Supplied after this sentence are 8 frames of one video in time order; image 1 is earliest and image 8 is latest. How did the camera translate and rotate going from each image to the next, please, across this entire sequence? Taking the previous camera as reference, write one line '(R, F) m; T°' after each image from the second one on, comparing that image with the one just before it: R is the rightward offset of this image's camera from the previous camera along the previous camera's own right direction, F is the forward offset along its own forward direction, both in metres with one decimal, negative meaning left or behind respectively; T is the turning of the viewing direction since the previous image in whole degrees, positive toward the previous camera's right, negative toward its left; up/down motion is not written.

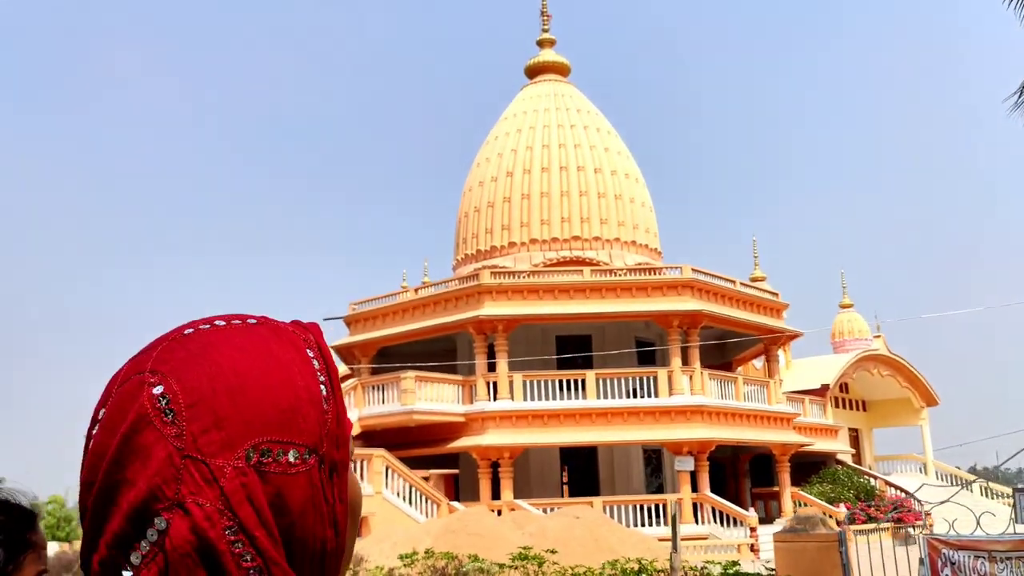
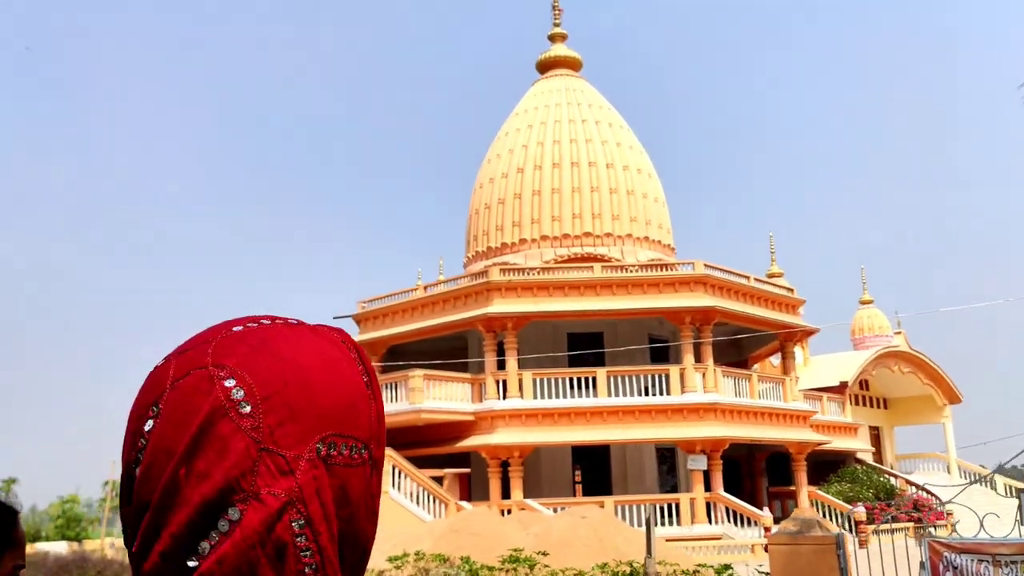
(+0.2, +0.2) m; -1°
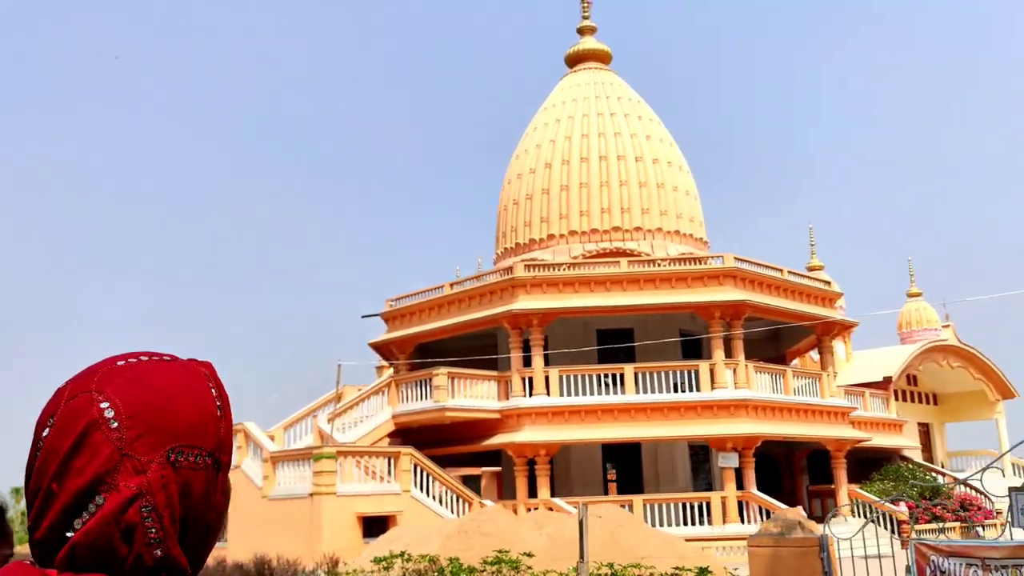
(+0.5, +0.2) m; -3°
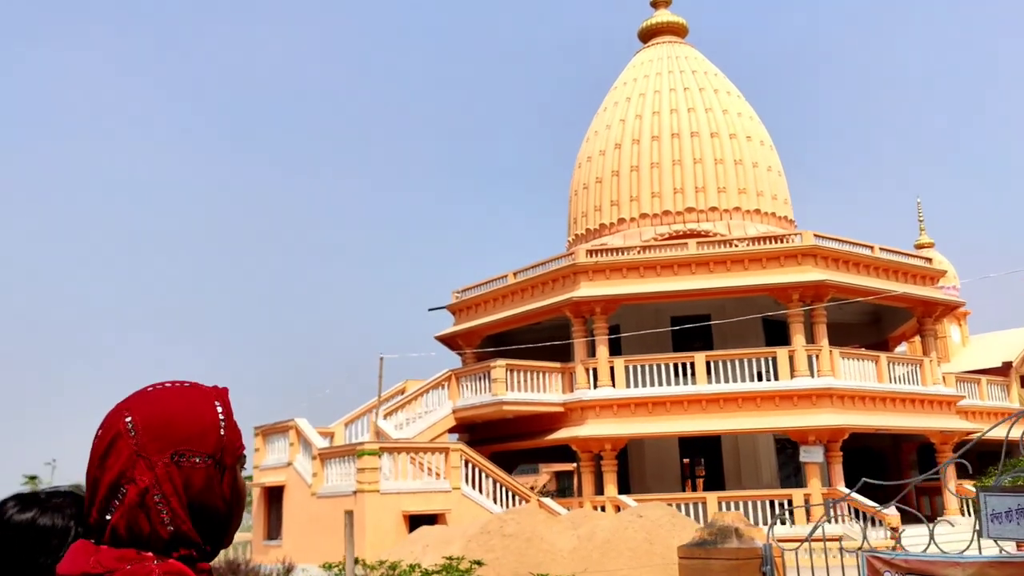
(+1.1, +0.8) m; -8°
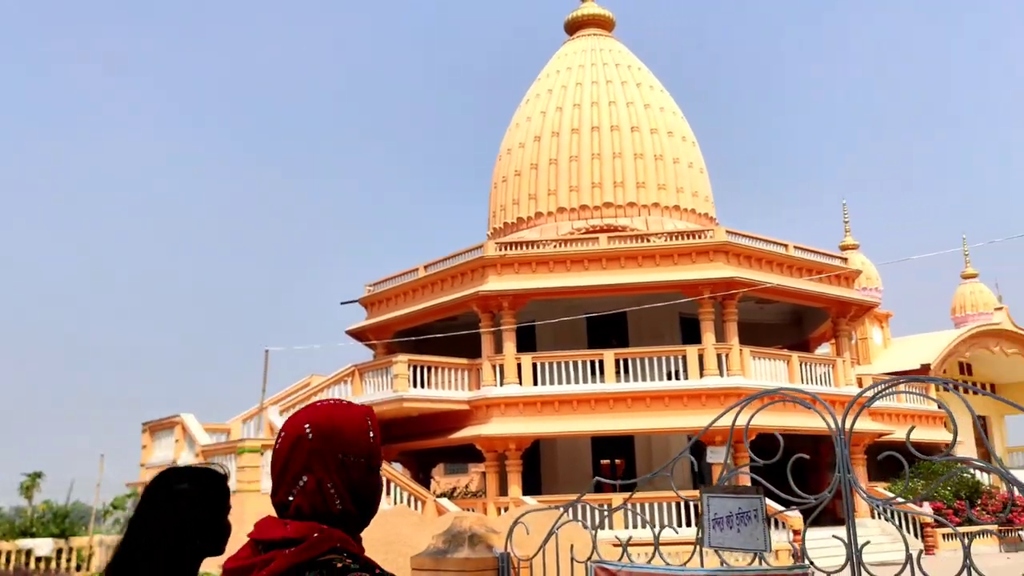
(+0.9, +0.5) m; +3°
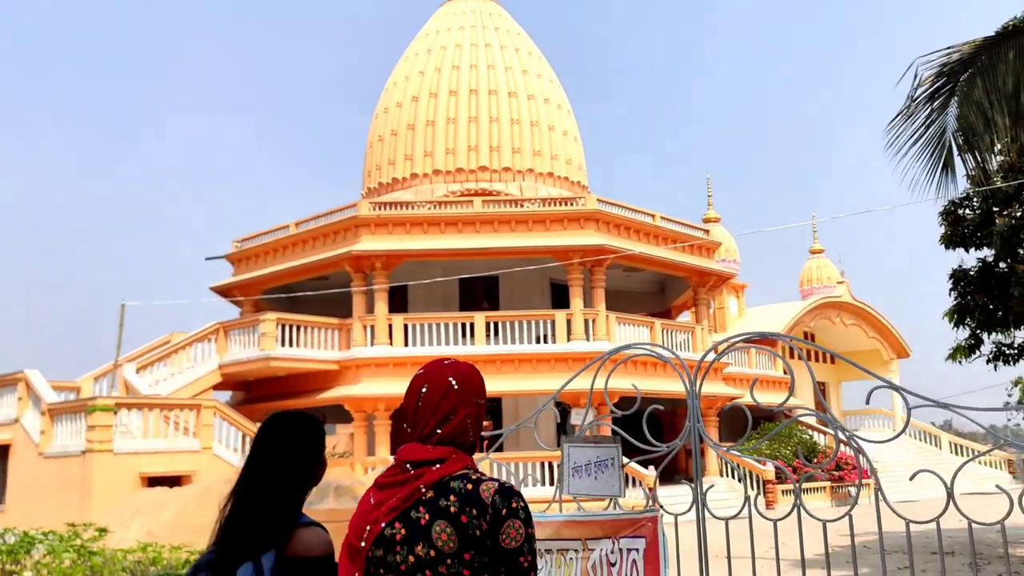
(0.0, -0.1) m; +8°
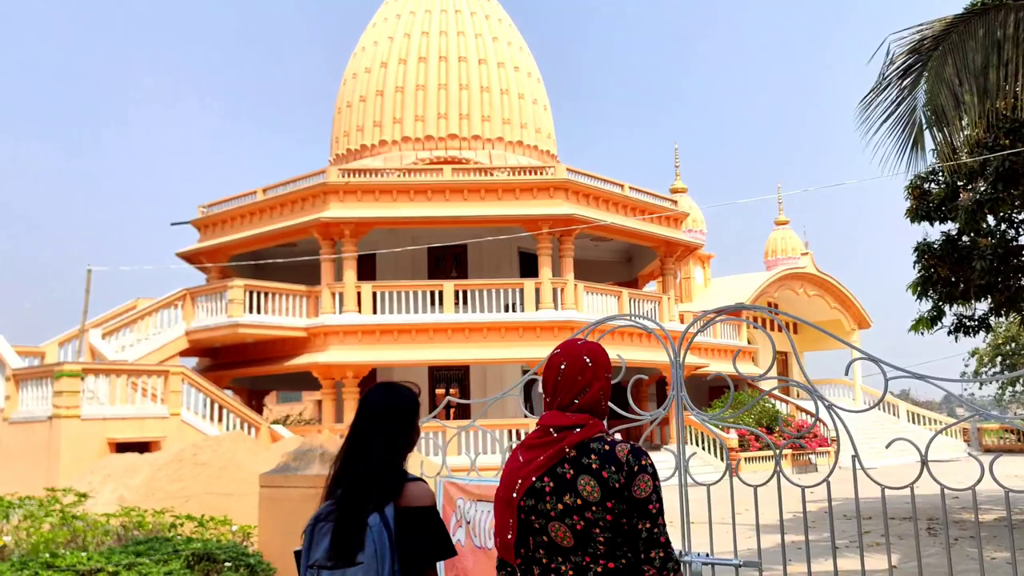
(-0.1, -0.1) m; +2°
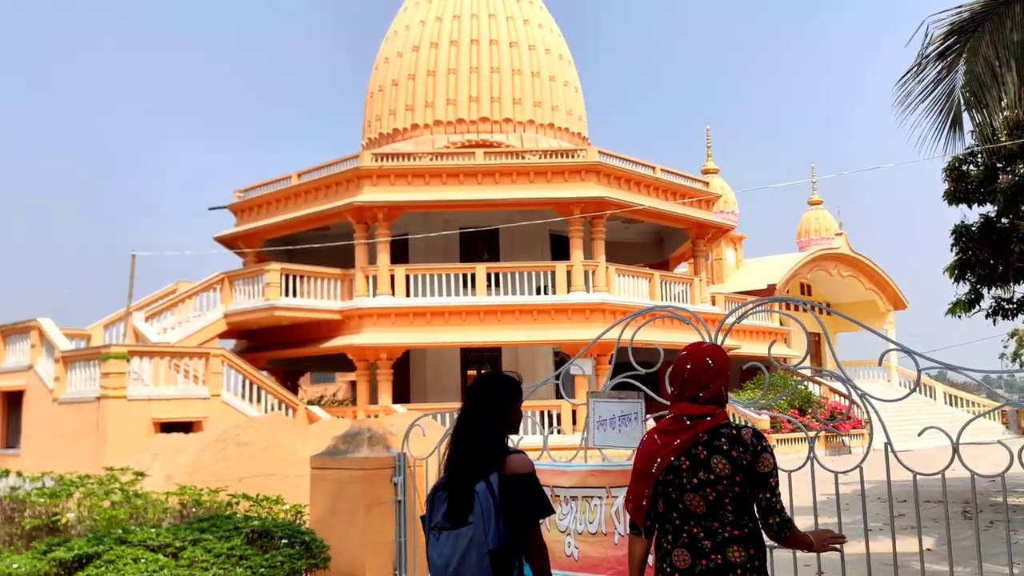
(0.0, -0.1) m; -2°
